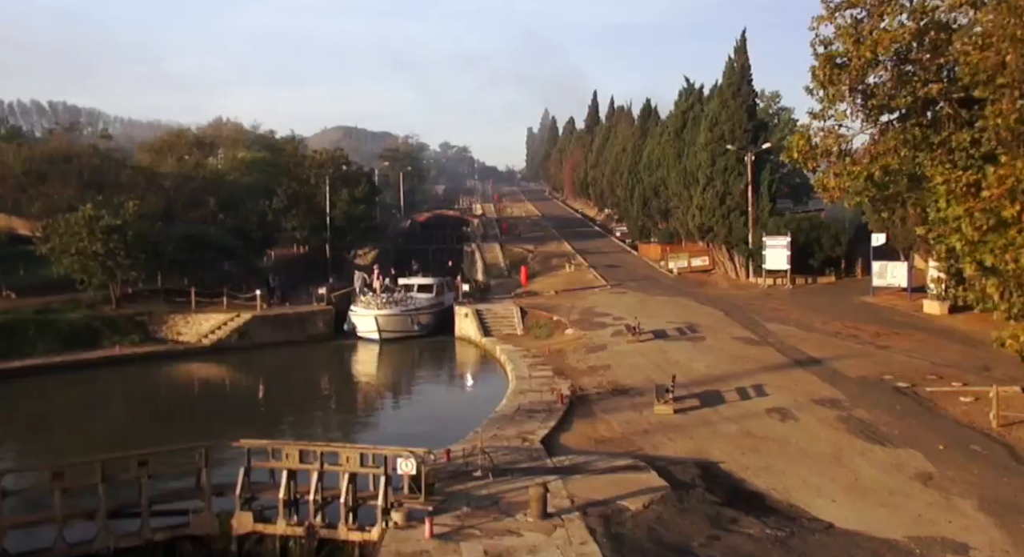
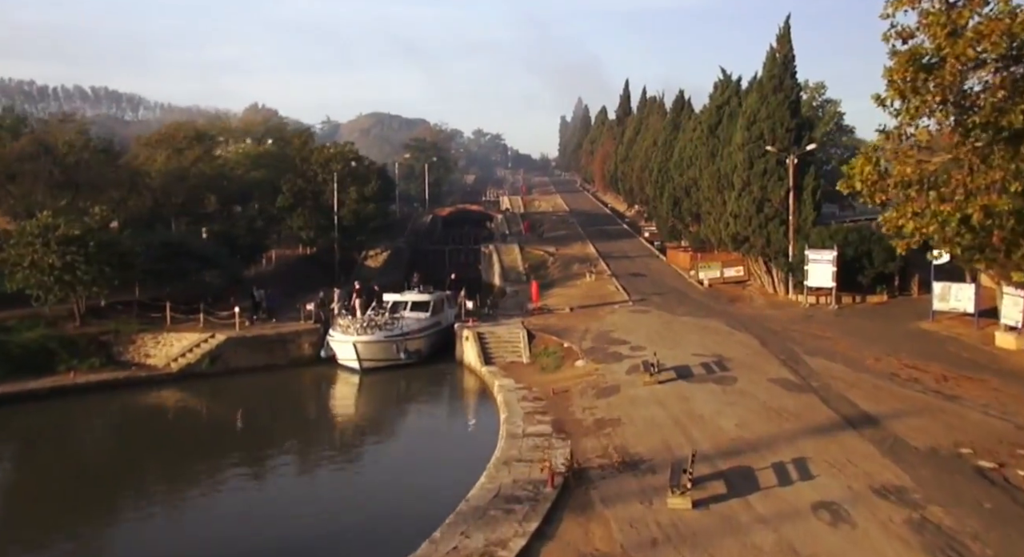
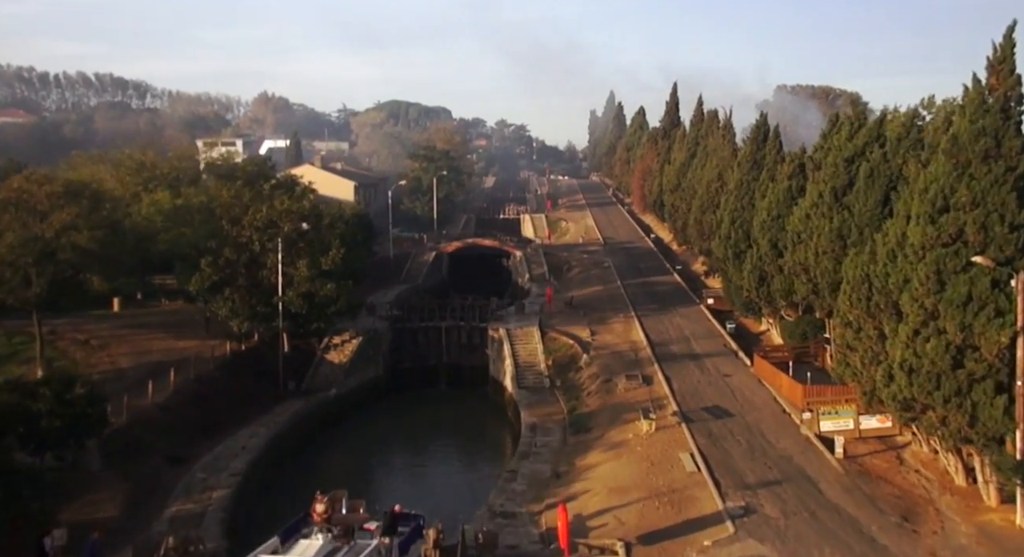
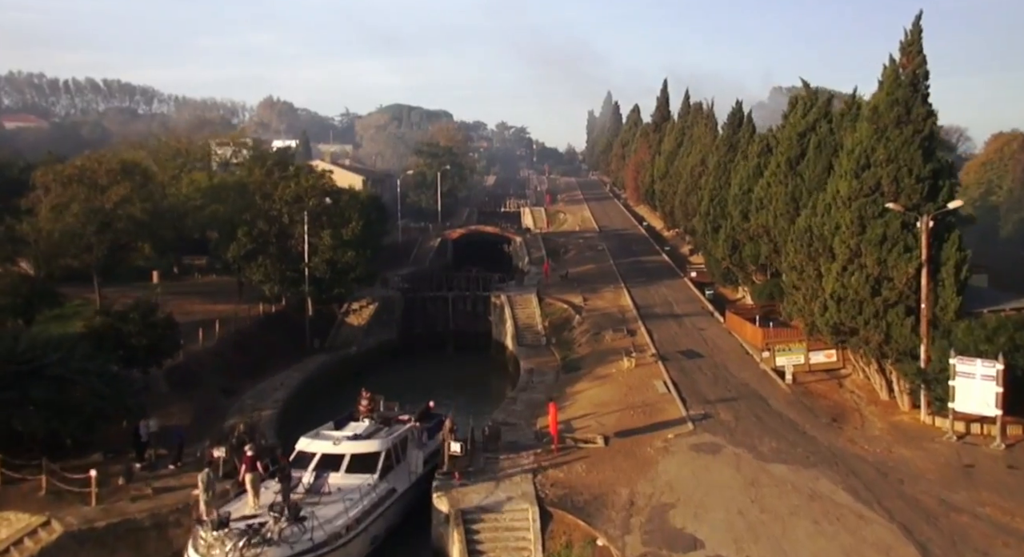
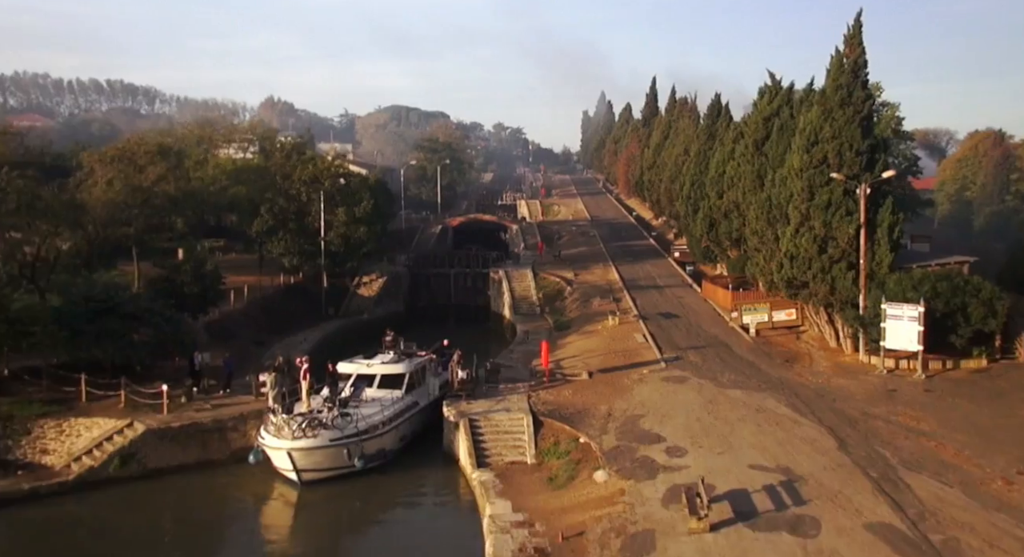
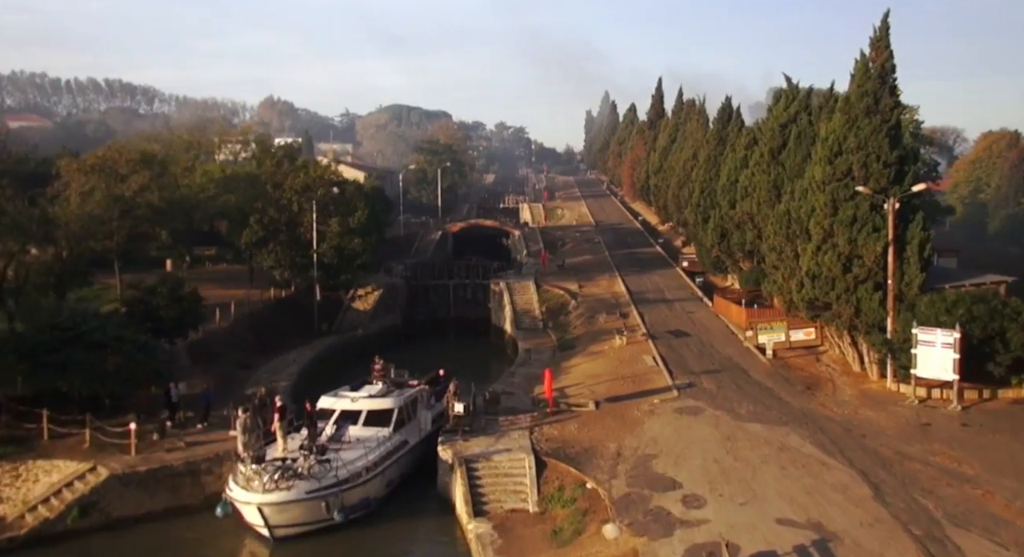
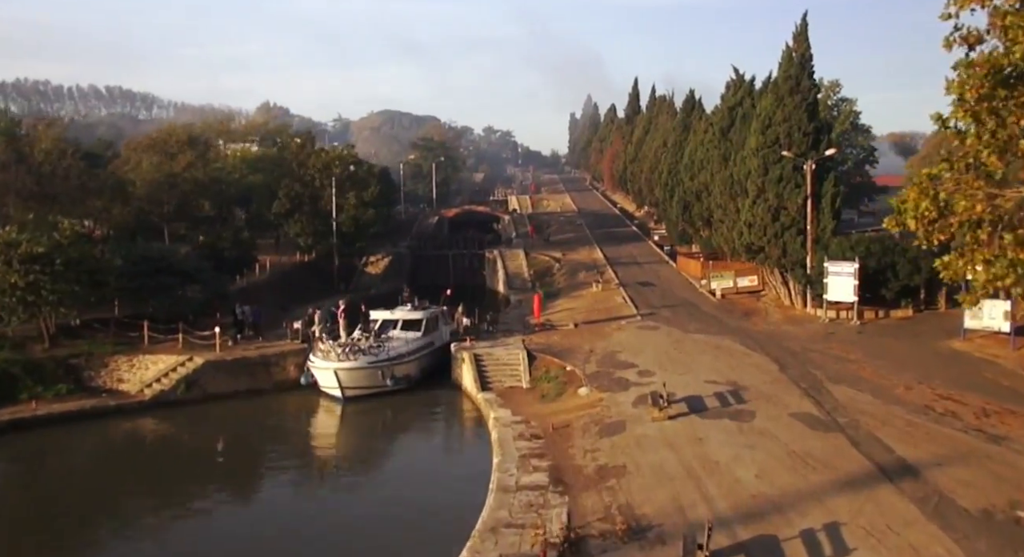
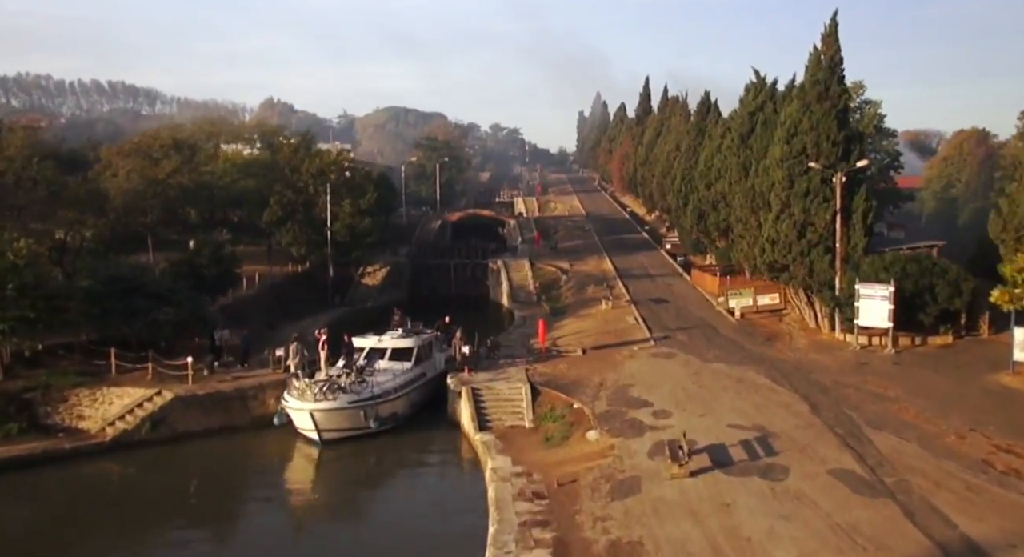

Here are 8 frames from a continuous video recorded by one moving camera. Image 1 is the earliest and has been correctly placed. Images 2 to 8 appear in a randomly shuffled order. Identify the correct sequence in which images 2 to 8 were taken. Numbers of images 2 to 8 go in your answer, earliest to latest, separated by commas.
2, 7, 8, 5, 6, 4, 3
